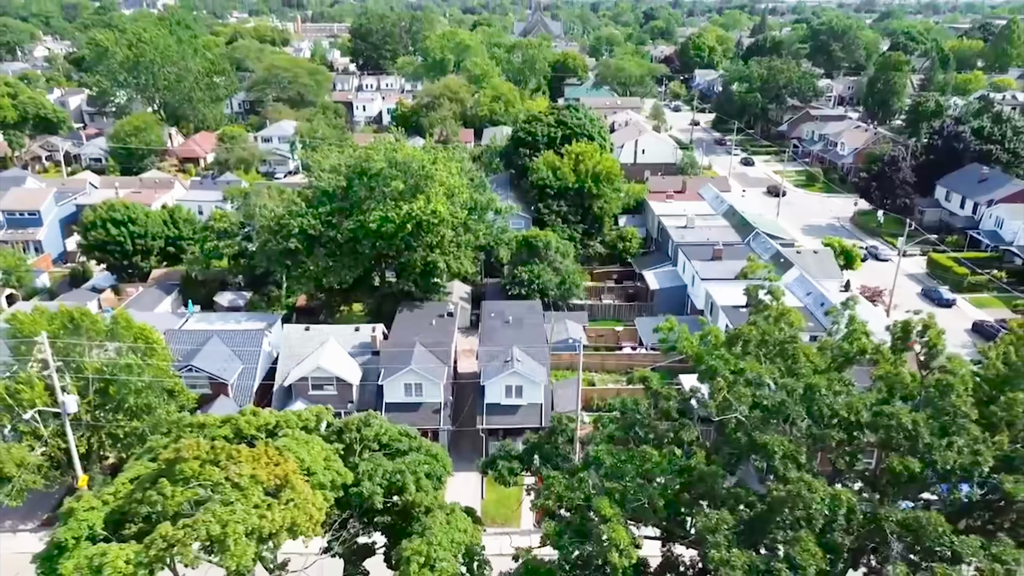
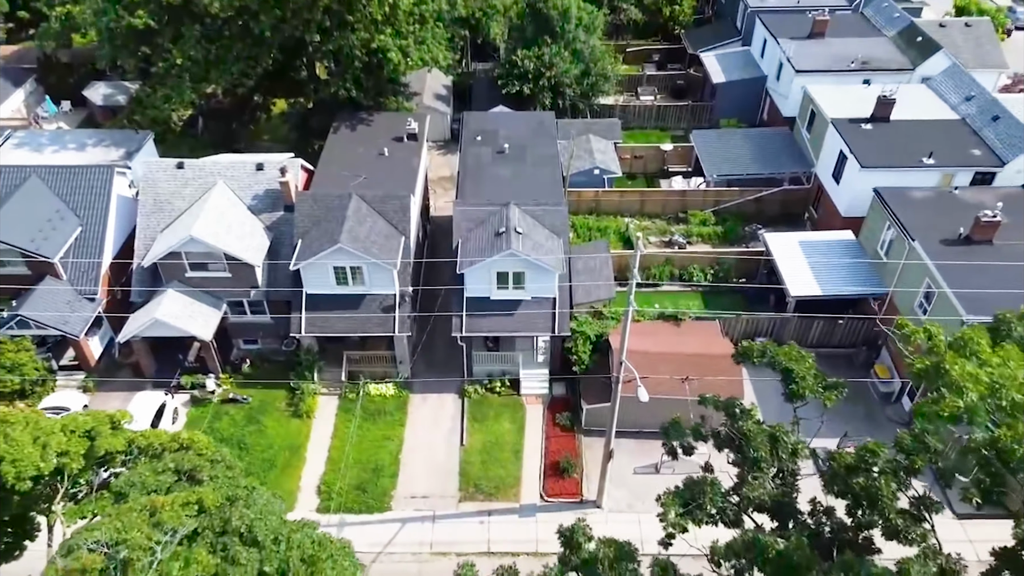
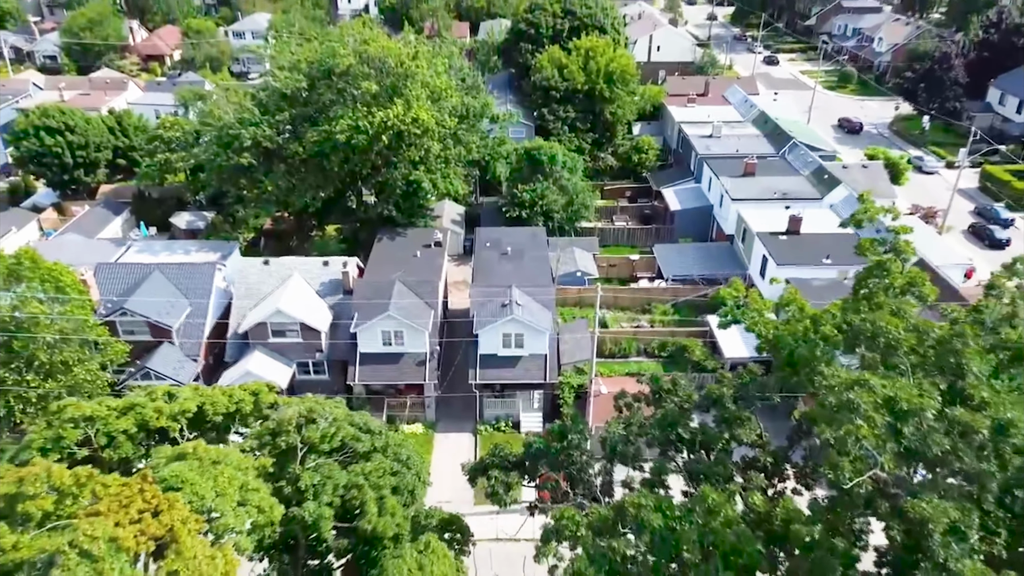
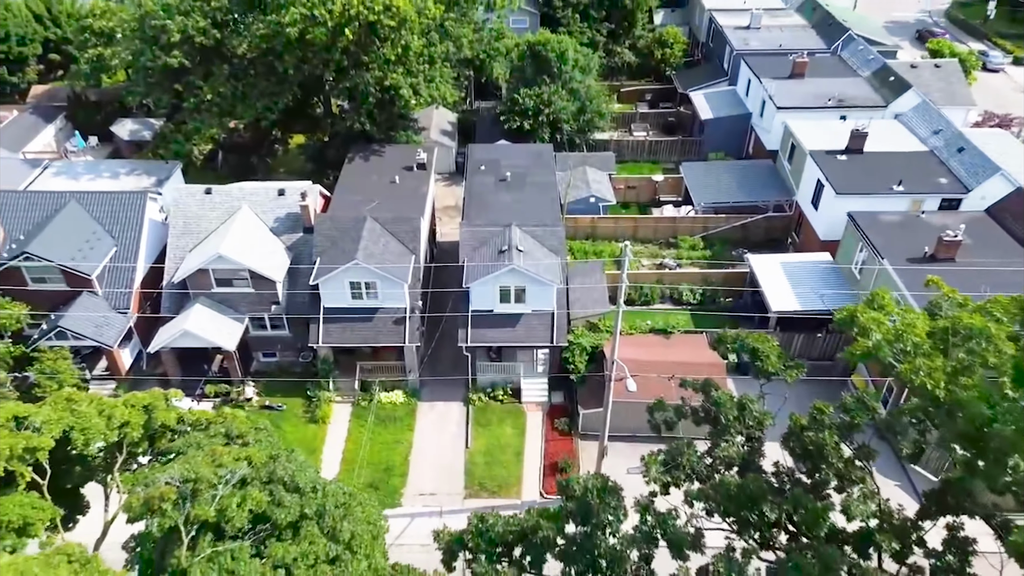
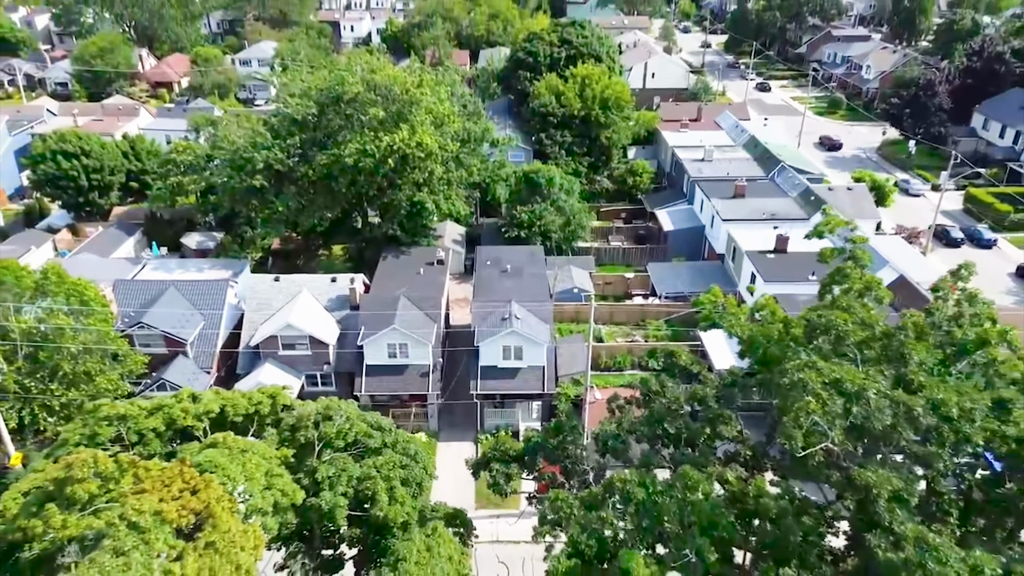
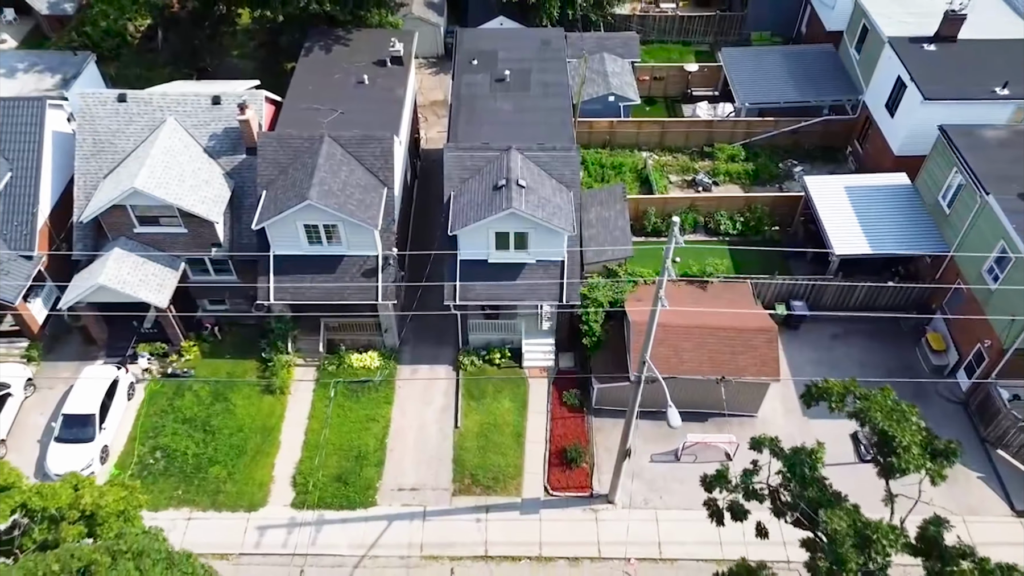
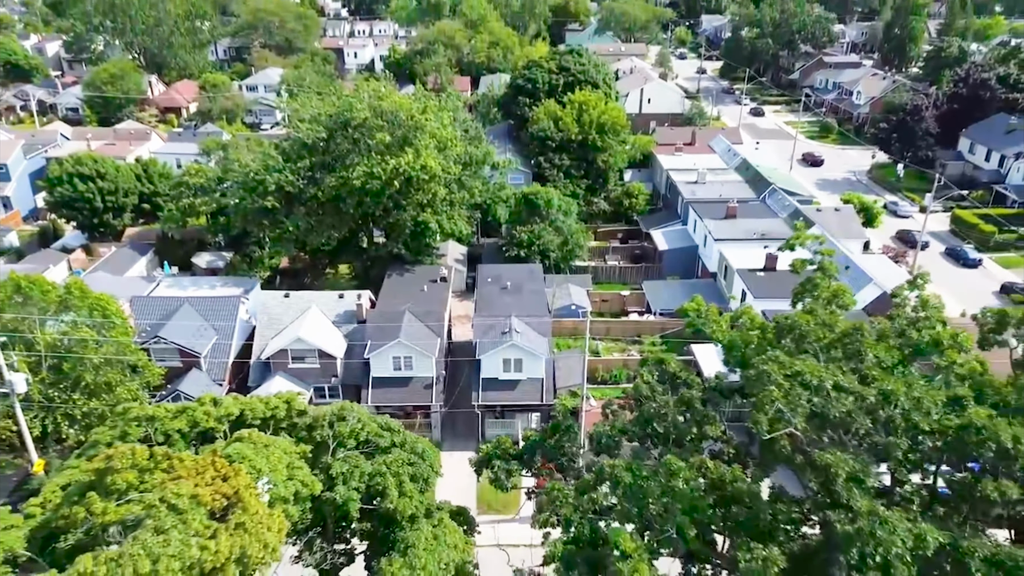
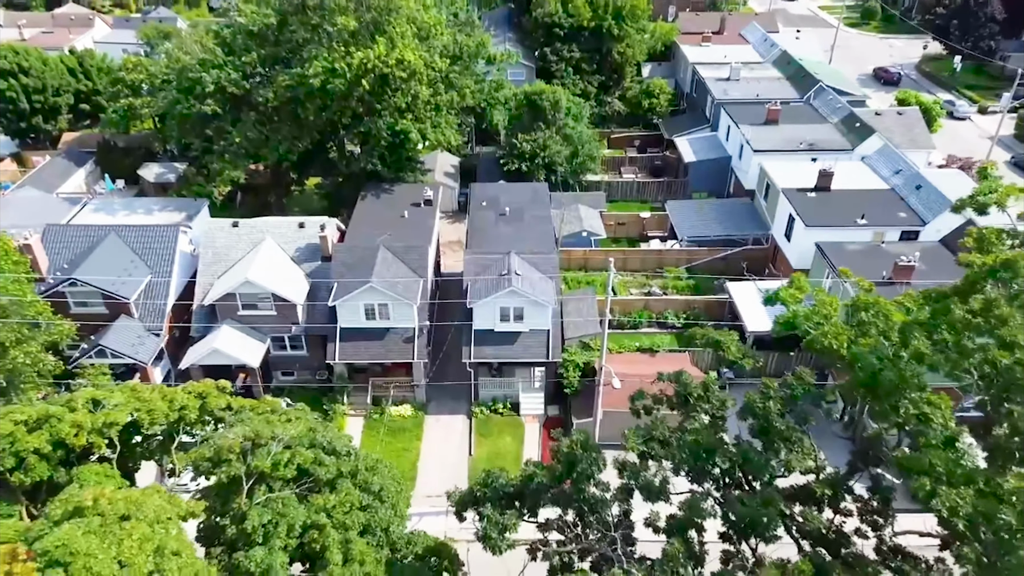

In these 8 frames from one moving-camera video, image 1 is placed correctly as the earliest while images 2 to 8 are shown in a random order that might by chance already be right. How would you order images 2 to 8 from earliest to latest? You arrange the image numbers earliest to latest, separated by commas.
7, 5, 3, 8, 4, 2, 6
